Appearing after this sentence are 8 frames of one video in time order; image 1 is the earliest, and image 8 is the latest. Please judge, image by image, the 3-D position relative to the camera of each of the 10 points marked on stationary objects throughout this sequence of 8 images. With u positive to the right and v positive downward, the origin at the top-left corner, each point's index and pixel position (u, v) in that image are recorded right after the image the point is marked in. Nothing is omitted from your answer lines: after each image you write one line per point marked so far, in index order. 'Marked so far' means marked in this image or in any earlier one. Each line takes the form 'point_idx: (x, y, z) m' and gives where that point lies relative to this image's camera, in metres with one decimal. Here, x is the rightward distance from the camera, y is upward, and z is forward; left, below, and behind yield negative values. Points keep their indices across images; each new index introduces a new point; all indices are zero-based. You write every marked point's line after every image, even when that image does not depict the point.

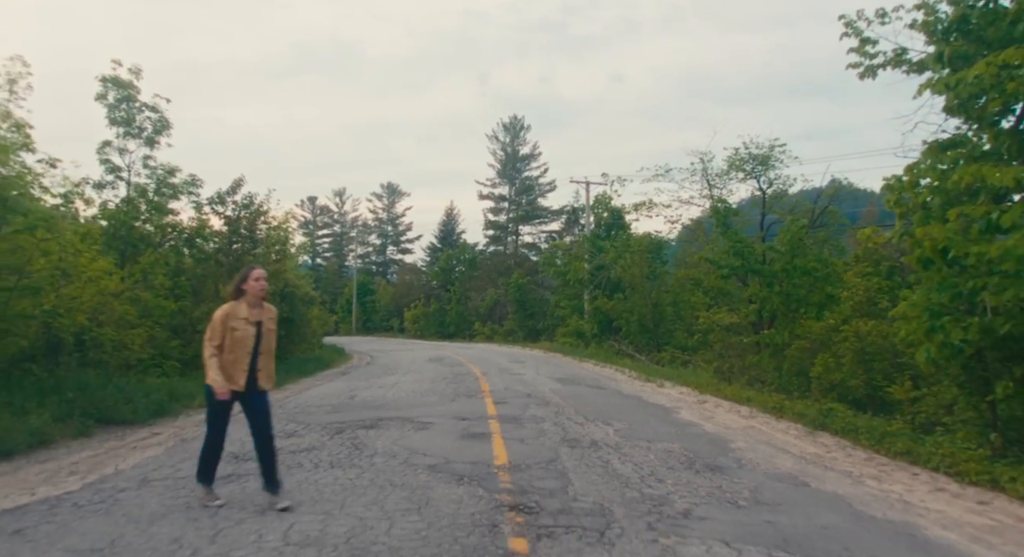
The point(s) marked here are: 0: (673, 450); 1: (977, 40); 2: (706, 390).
0: (+2.2, -2.3, +8.7) m
1: (+7.1, +3.6, +9.8) m
2: (+4.8, -2.7, +15.8) m
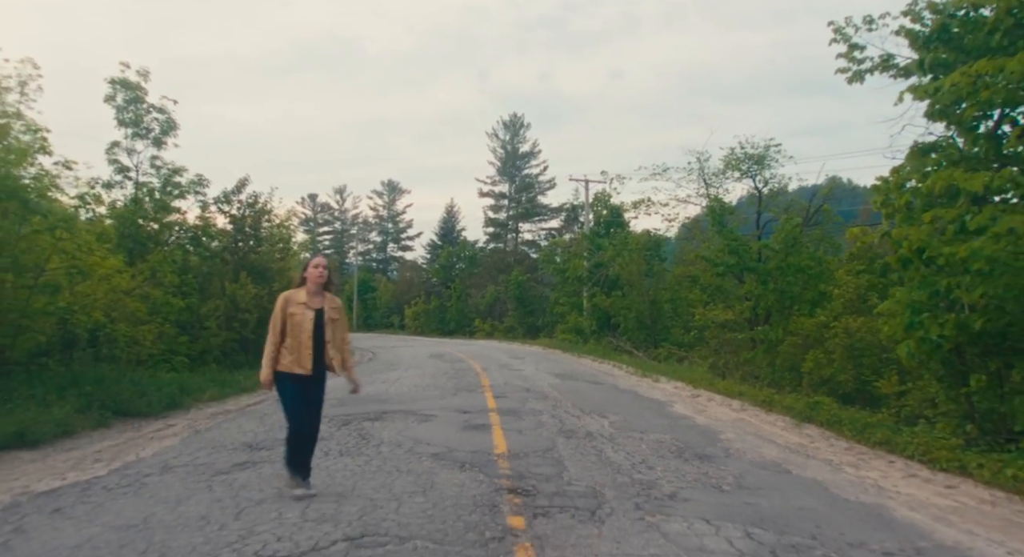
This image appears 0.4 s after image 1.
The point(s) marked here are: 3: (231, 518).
0: (+2.2, -2.3, +9.1) m
1: (+7.1, +3.7, +10.2) m
2: (+4.8, -2.7, +16.2) m
3: (-2.2, -1.8, +5.0) m
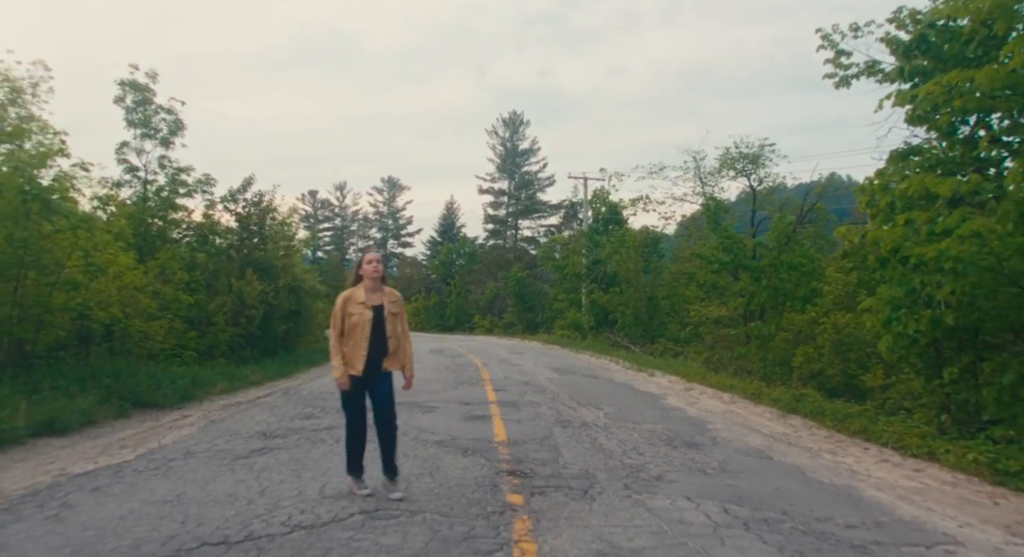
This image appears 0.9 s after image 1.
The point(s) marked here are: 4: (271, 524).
0: (+2.2, -2.3, +9.6) m
1: (+7.1, +3.7, +10.7) m
2: (+4.7, -2.6, +16.7) m
3: (-2.2, -1.8, +5.5) m
4: (-1.7, -1.8, +4.6) m
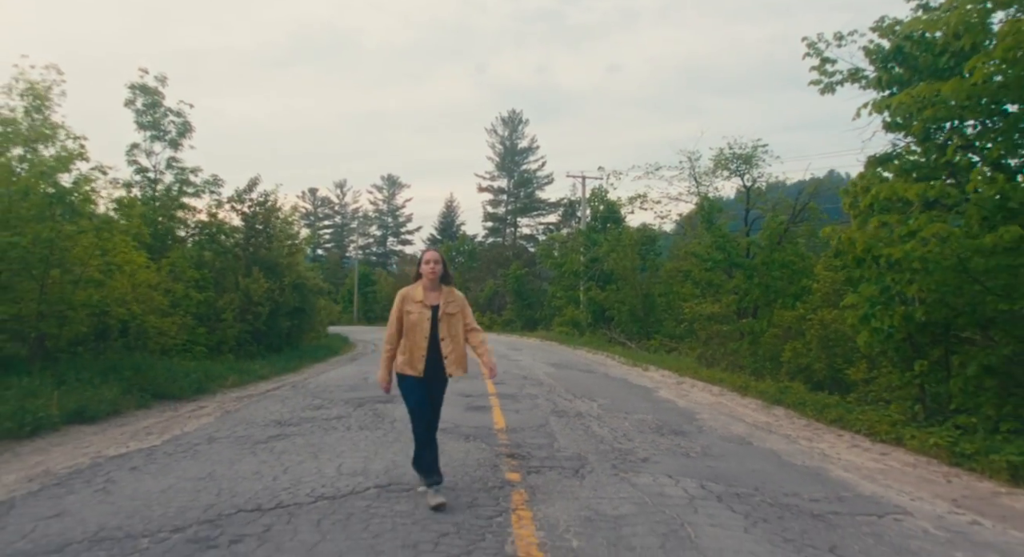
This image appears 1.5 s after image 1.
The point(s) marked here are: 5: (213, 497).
0: (+2.1, -2.2, +10.2) m
1: (+7.0, +3.7, +11.2) m
2: (+4.7, -2.6, +17.3) m
3: (-2.2, -1.8, +6.1) m
4: (-1.7, -1.8, +5.2) m
5: (-2.4, -1.8, +5.3) m
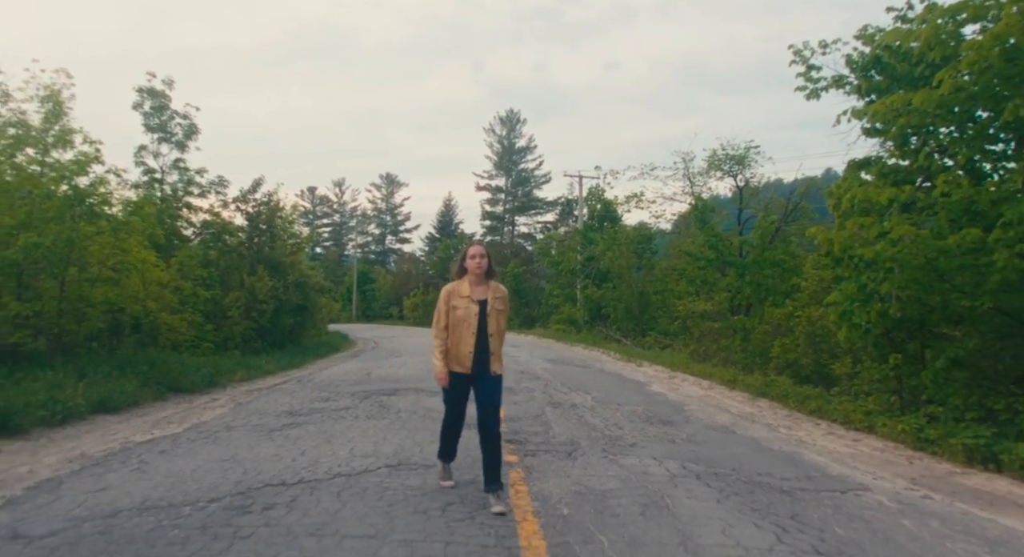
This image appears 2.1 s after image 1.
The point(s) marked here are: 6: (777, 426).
0: (+2.1, -2.2, +10.8) m
1: (+7.0, +3.7, +11.8) m
2: (+4.6, -2.5, +17.9) m
3: (-2.2, -1.8, +6.6) m
4: (-1.8, -1.8, +5.8) m
5: (-2.5, -1.8, +5.8) m
6: (+3.9, -2.2, +9.4) m
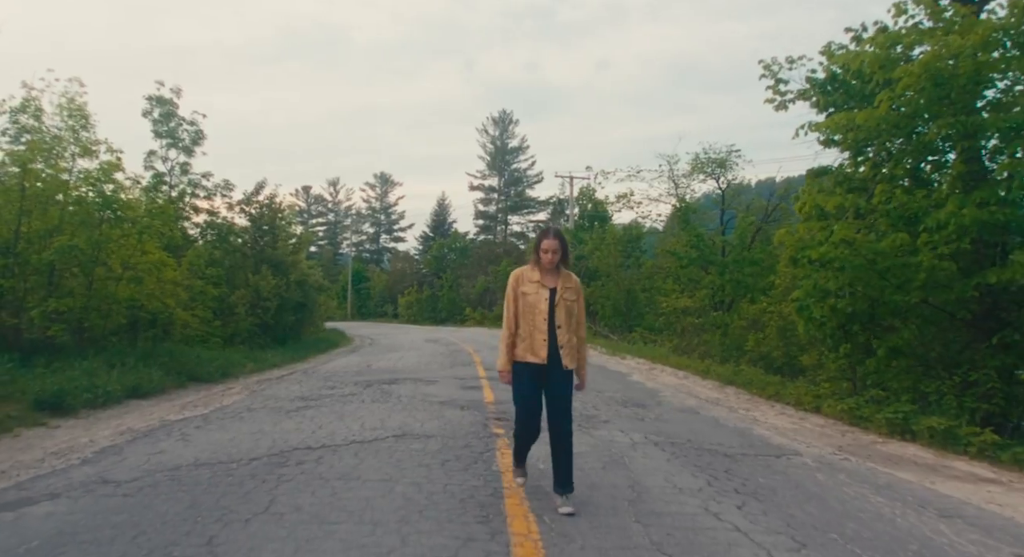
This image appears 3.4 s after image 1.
0: (+1.9, -2.2, +11.9) m
1: (+6.8, +3.8, +13.0) m
2: (+4.4, -2.5, +19.1) m
3: (-2.4, -1.8, +7.7) m
4: (-1.9, -1.7, +6.9) m
5: (-2.6, -1.8, +6.9) m
6: (+3.7, -2.1, +10.6) m
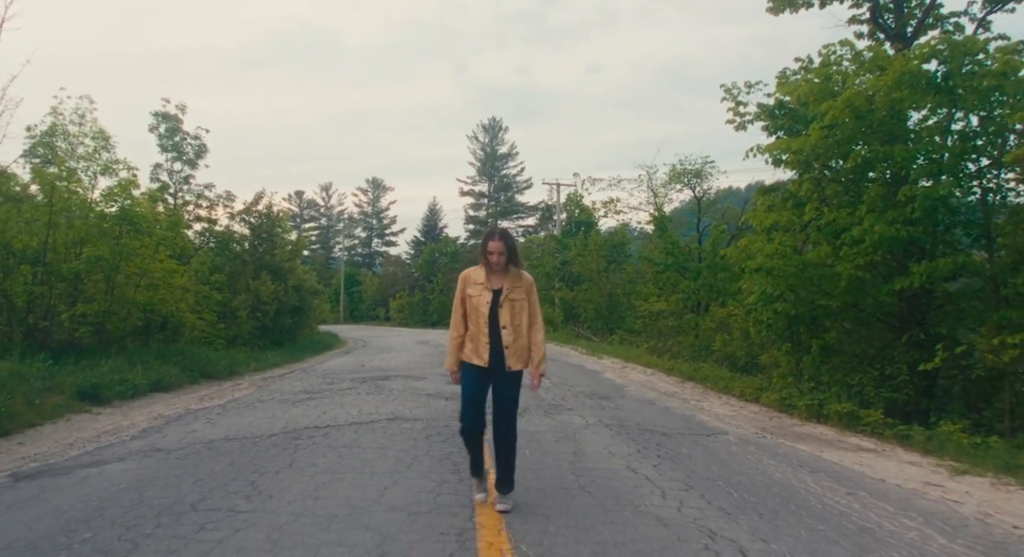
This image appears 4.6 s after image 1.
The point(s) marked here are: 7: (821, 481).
0: (+1.5, -2.3, +13.4) m
1: (+6.4, +3.6, +14.5) m
2: (+3.9, -2.6, +20.6) m
3: (-2.7, -1.9, +9.1) m
4: (-2.3, -1.9, +8.3) m
5: (-2.9, -1.9, +8.3) m
6: (+3.3, -2.3, +12.0) m
7: (+2.9, -1.9, +6.0) m
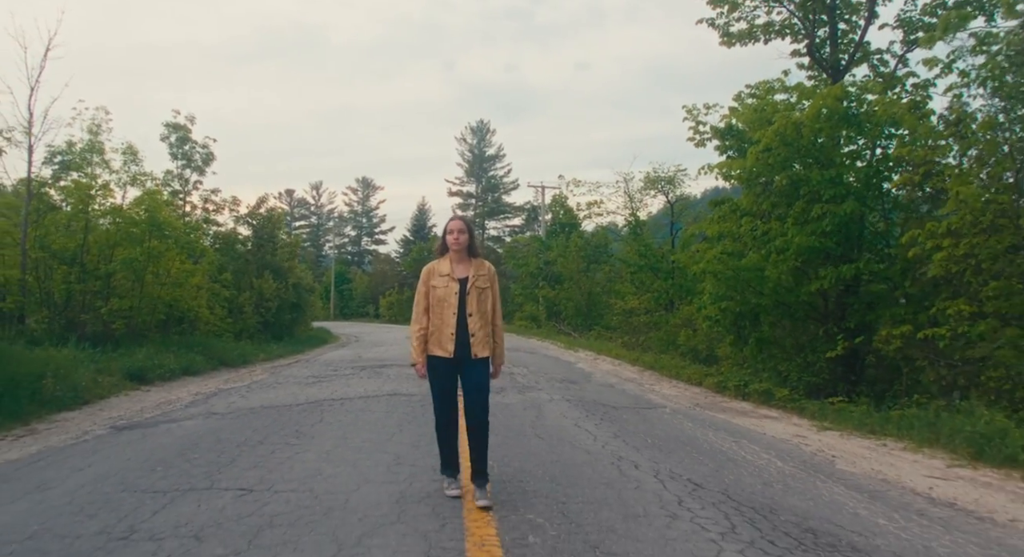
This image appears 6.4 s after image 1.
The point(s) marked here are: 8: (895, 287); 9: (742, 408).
0: (+1.1, -2.3, +15.4) m
1: (+5.9, +3.6, +16.6) m
2: (+3.3, -2.6, +22.6) m
3: (-3.1, -1.9, +11.0) m
4: (-2.6, -1.9, +10.2) m
5: (-3.3, -1.9, +10.2) m
6: (+2.9, -2.3, +14.0) m
7: (+2.6, -2.0, +8.0) m
8: (+7.4, -0.2, +12.4) m
9: (+3.7, -2.1, +10.5) m
